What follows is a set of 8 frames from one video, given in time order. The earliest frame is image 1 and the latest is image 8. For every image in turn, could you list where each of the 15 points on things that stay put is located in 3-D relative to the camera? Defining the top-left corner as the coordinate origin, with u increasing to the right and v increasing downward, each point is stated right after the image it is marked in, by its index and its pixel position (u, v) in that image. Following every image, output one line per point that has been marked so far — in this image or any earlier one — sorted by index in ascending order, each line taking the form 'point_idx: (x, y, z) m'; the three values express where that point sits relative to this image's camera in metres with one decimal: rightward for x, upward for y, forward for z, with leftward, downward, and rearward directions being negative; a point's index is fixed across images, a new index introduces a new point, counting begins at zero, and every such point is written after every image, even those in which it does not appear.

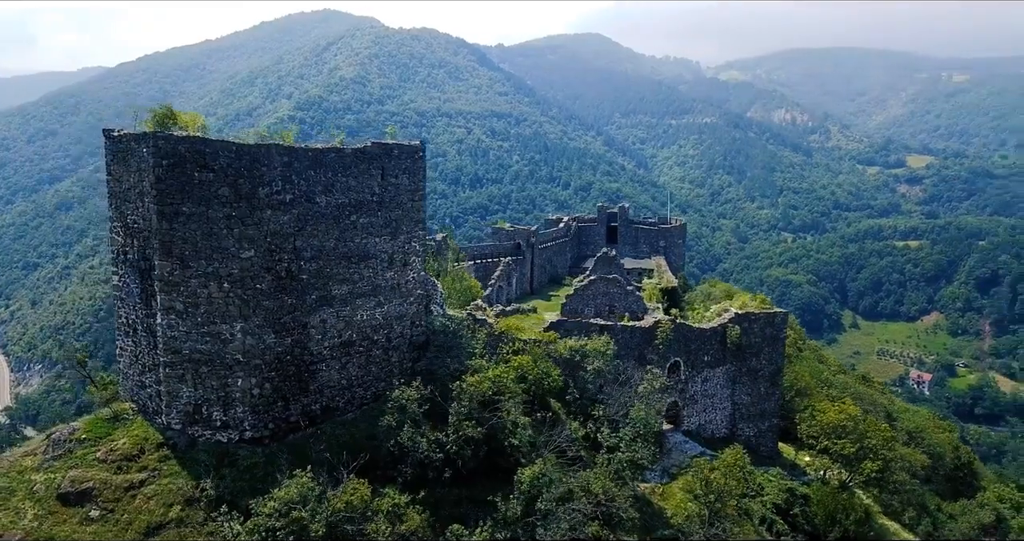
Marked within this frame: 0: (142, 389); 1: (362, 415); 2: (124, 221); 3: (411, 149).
0: (-4.3, -1.4, +8.3) m
1: (-1.9, -1.9, +9.2) m
2: (-4.5, +0.6, +8.2) m
3: (-1.4, +1.7, +9.6) m
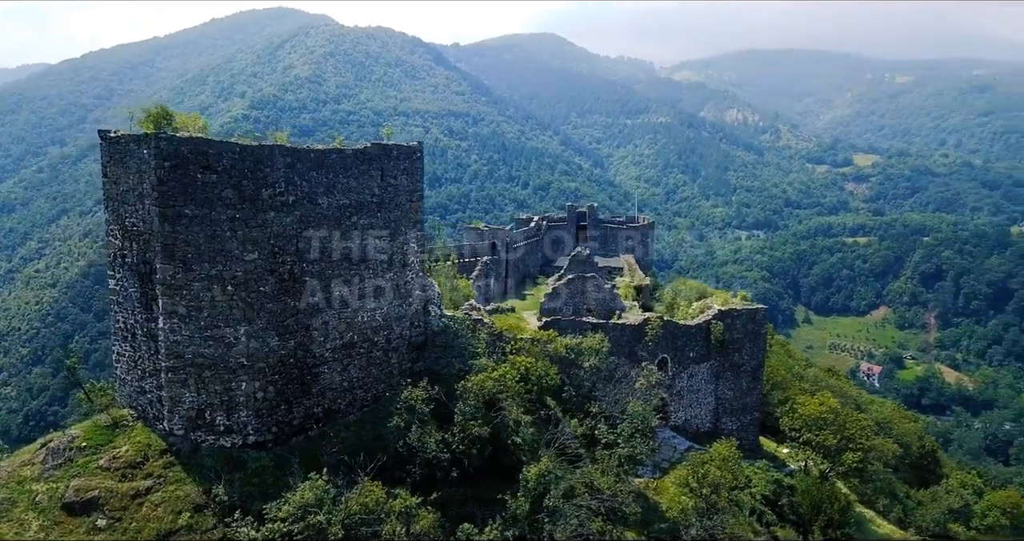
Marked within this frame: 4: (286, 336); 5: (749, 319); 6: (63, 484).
0: (-4.3, -1.4, +8.1) m
1: (-1.9, -1.9, +9.2) m
2: (-4.4, +0.5, +8.0) m
3: (-1.4, +1.6, +9.6) m
4: (-2.7, -0.8, +8.4) m
5: (+4.7, -1.0, +14.2) m
6: (-4.7, -2.3, +7.5) m
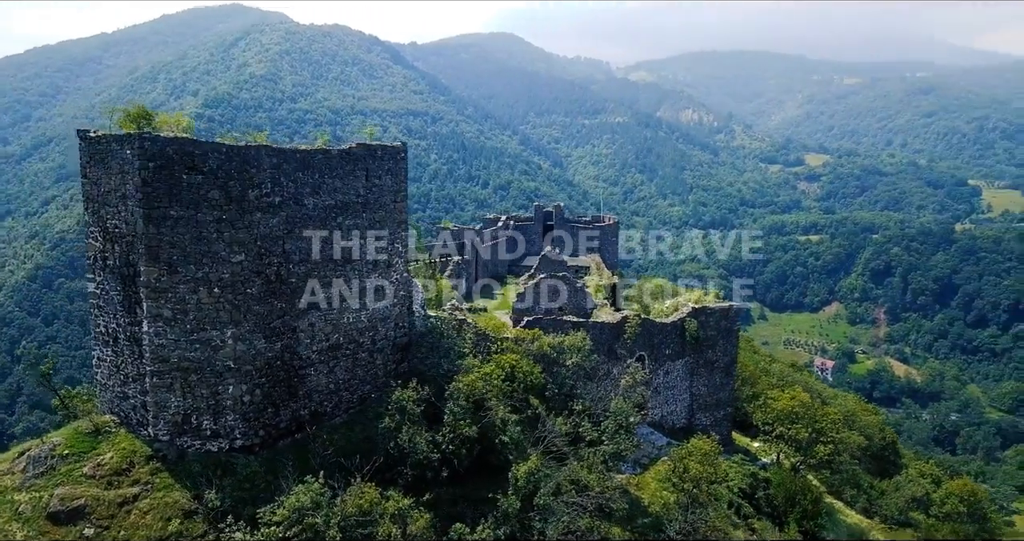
0: (-4.4, -1.5, +7.9) m
1: (-2.1, -1.9, +9.1) m
2: (-4.6, +0.5, +7.9) m
3: (-1.6, +1.6, +9.6) m
4: (-2.8, -0.8, +8.3) m
5: (+4.3, -0.9, +14.5) m
6: (-4.8, -2.3, +7.3) m
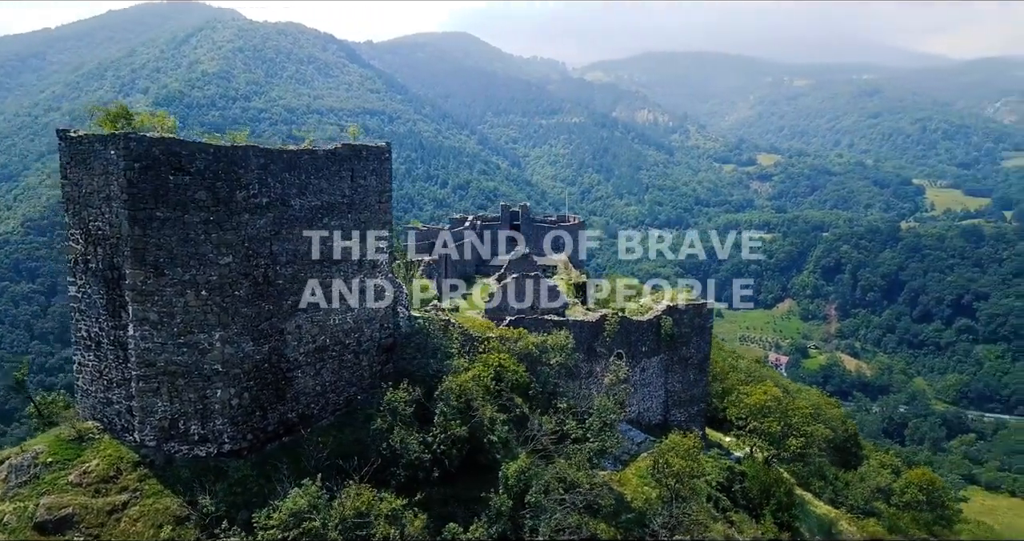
0: (-4.5, -1.5, +7.8) m
1: (-2.2, -1.9, +9.1) m
2: (-4.7, +0.5, +7.7) m
3: (-1.8, +1.6, +9.6) m
4: (-2.9, -0.8, +8.2) m
5: (+3.8, -0.9, +14.8) m
6: (-4.8, -2.3, +7.1) m
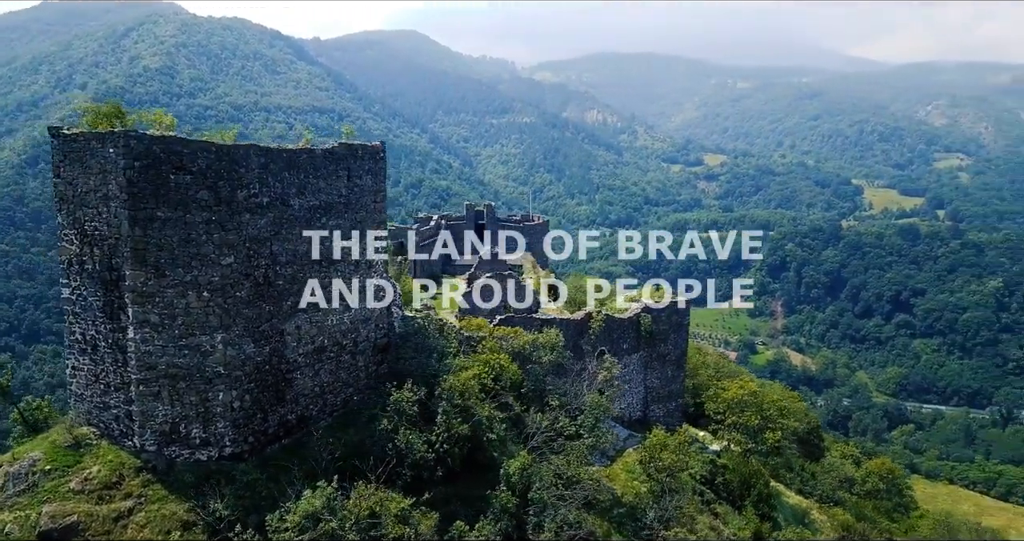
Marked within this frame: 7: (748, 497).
0: (-4.4, -1.5, +7.6) m
1: (-2.2, -1.9, +9.0) m
2: (-4.6, +0.4, +7.5) m
3: (-1.9, +1.6, +9.5) m
4: (-2.9, -0.8, +8.1) m
5: (+3.5, -0.9, +15.0) m
6: (-4.7, -2.4, +6.9) m
7: (+4.5, -4.3, +13.3) m
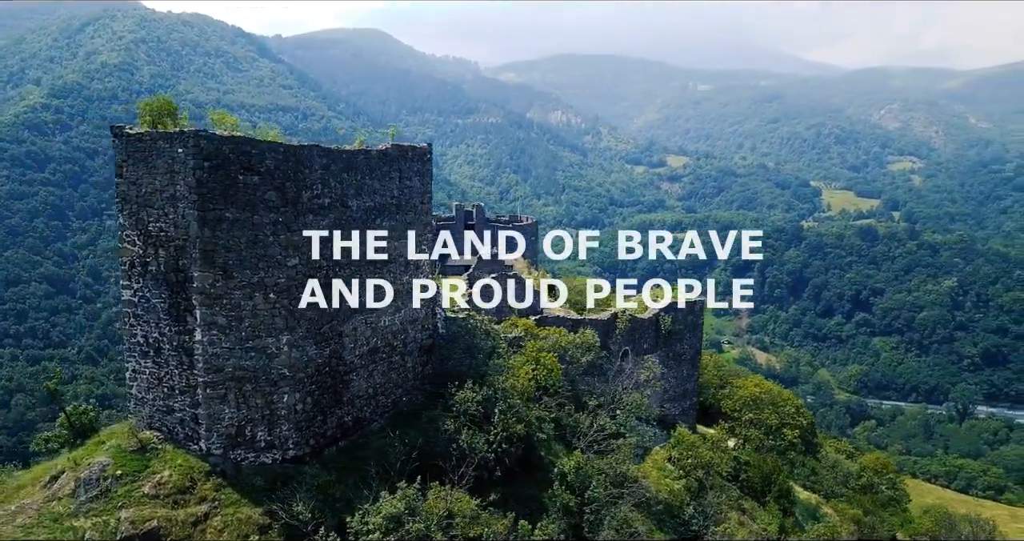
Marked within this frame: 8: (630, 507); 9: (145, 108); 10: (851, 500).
0: (-3.6, -1.5, +7.5) m
1: (-1.5, -2.0, +9.0) m
2: (-3.8, +0.4, +7.4) m
3: (-1.2, +1.6, +9.5) m
4: (-2.2, -0.8, +8.0) m
5: (+3.9, -0.9, +15.2) m
6: (-4.0, -2.4, +6.8) m
7: (+5.0, -4.3, +13.6) m
8: (+1.5, -3.0, +8.9) m
9: (-4.0, +1.8, +7.8) m
10: (+9.4, -6.3, +19.3) m
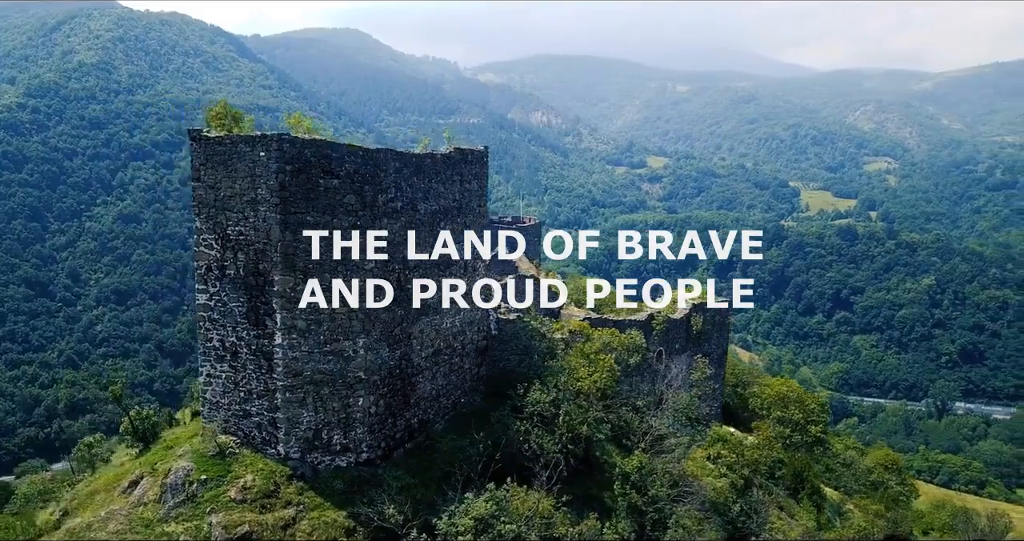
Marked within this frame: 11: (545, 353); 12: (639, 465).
0: (-2.8, -1.6, +7.5) m
1: (-0.7, -2.0, +9.0) m
2: (-3.0, +0.4, +7.3) m
3: (-0.4, +1.6, +9.6) m
4: (-1.4, -0.9, +8.1) m
5: (+4.6, -0.9, +15.4) m
6: (-3.1, -2.4, +6.8) m
7: (+5.7, -4.3, +13.7) m
8: (+2.3, -3.0, +9.0) m
9: (-3.2, +1.8, +7.8) m
10: (+10.0, -6.2, +19.5) m
11: (+0.4, -1.2, +10.3) m
12: (+1.6, -2.4, +8.9) m
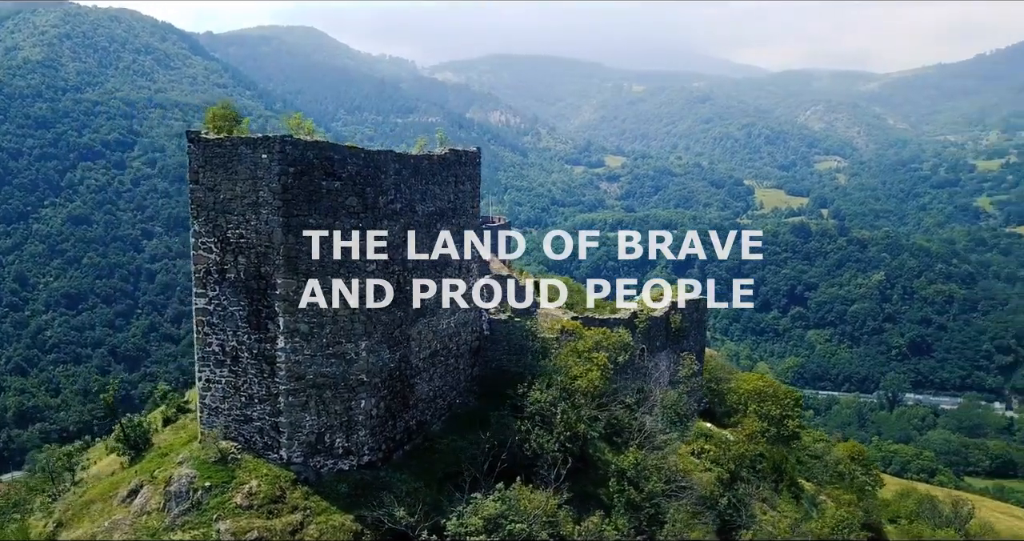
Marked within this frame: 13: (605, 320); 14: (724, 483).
0: (-2.8, -1.6, +7.4) m
1: (-0.8, -2.0, +9.0) m
2: (-3.0, +0.3, +7.2) m
3: (-0.5, +1.6, +9.6) m
4: (-1.3, -0.9, +8.0) m
5: (+4.2, -0.8, +15.6) m
6: (-3.0, -2.5, +6.7) m
7: (+5.4, -4.2, +14.0) m
8: (+2.2, -3.0, +9.2) m
9: (-3.2, +1.7, +7.7) m
10: (+9.4, -6.2, +20.1) m
11: (+0.3, -1.2, +10.4) m
12: (+1.6, -2.4, +9.0) m
13: (+1.8, -0.9, +13.1) m
14: (+3.5, -3.6, +11.7) m
